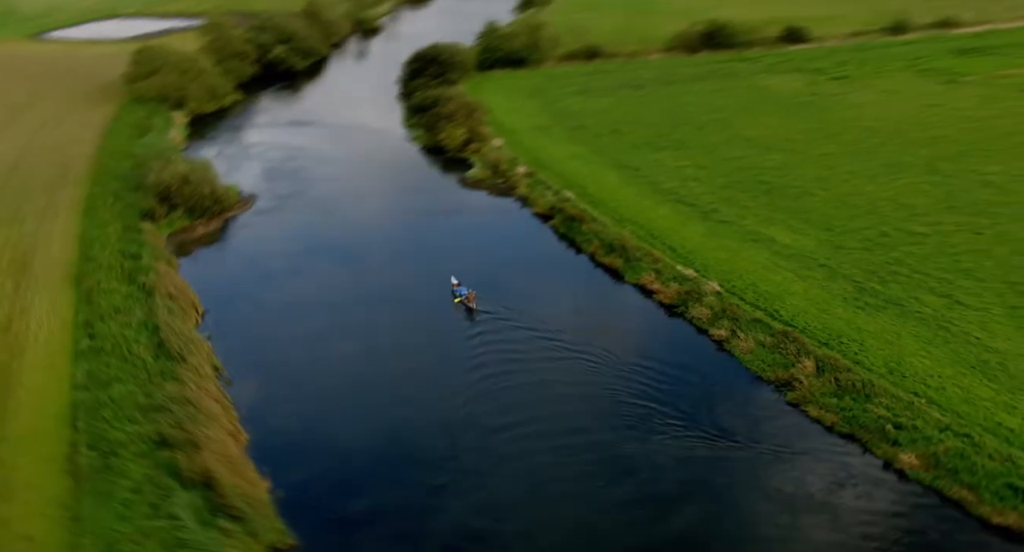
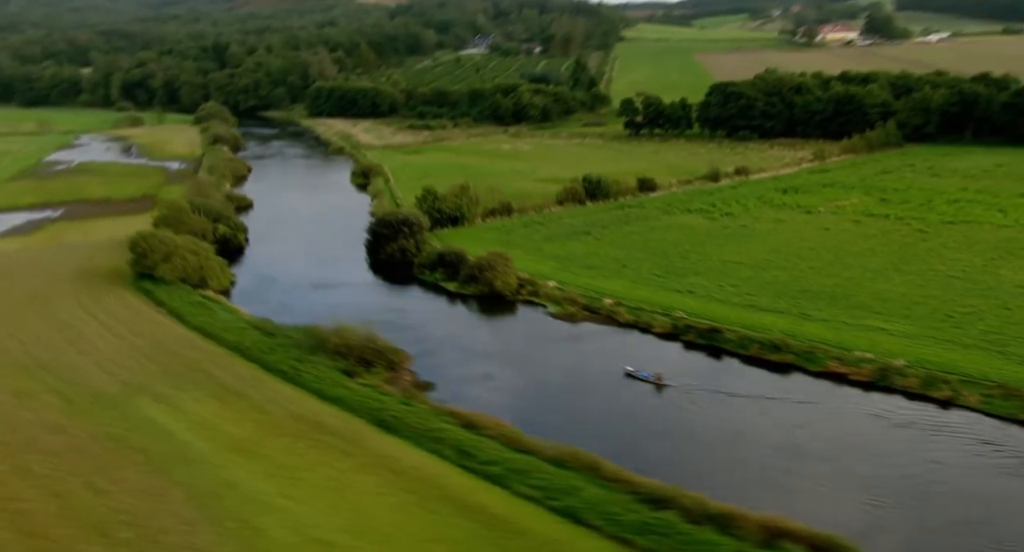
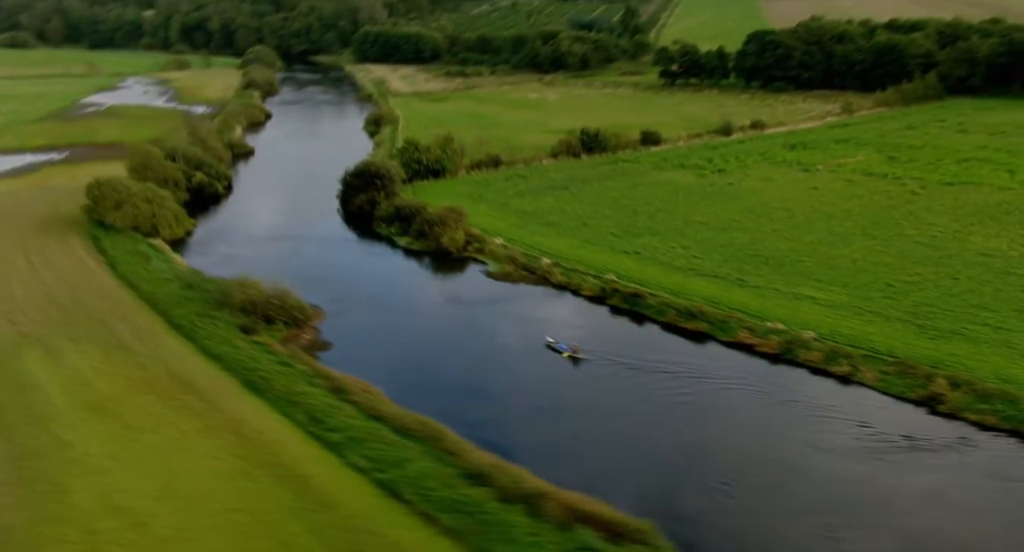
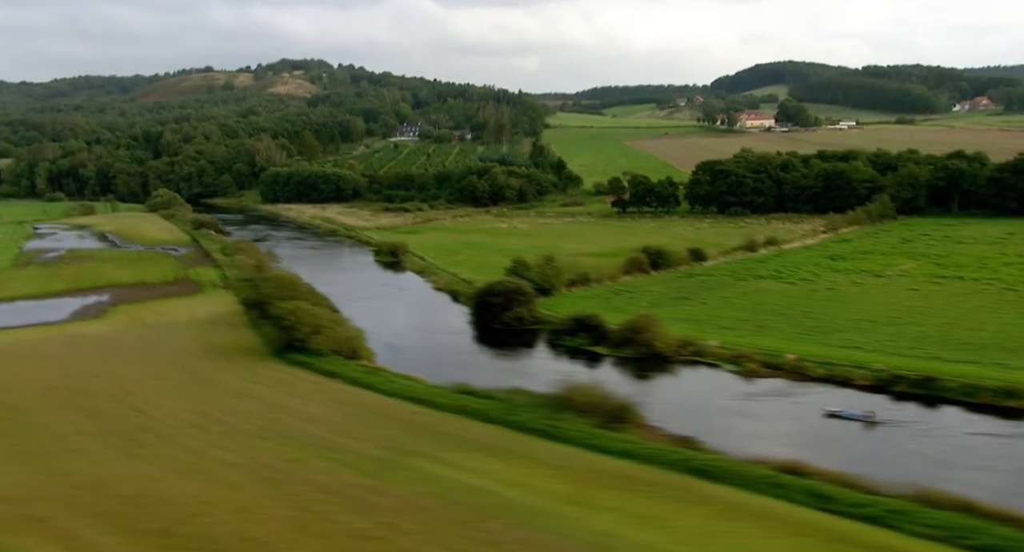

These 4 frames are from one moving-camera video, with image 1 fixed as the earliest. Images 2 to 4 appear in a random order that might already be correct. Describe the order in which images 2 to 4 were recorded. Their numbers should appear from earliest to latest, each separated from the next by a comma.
3, 2, 4
